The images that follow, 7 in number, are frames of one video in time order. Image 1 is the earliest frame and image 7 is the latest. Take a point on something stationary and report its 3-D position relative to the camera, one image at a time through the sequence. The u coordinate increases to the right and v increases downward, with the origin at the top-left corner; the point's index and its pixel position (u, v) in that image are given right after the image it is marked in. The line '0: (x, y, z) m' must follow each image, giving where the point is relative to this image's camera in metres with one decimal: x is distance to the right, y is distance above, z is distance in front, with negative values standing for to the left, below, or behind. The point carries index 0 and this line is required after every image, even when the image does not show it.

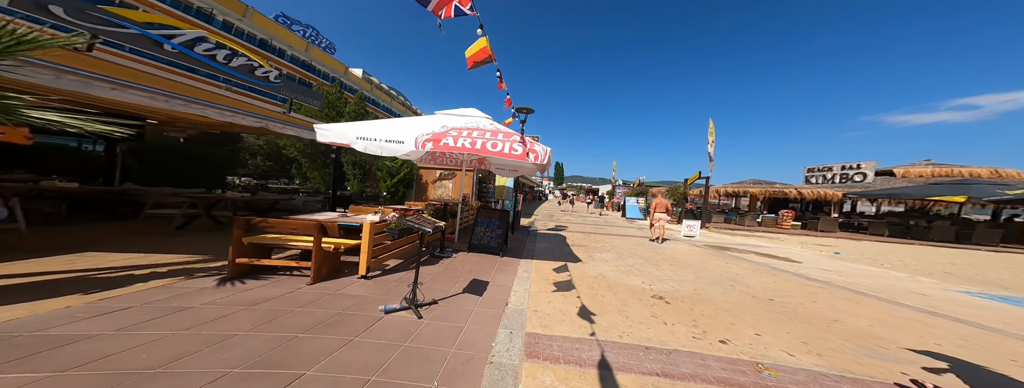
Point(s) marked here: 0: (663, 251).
0: (+4.8, -1.8, +7.9) m
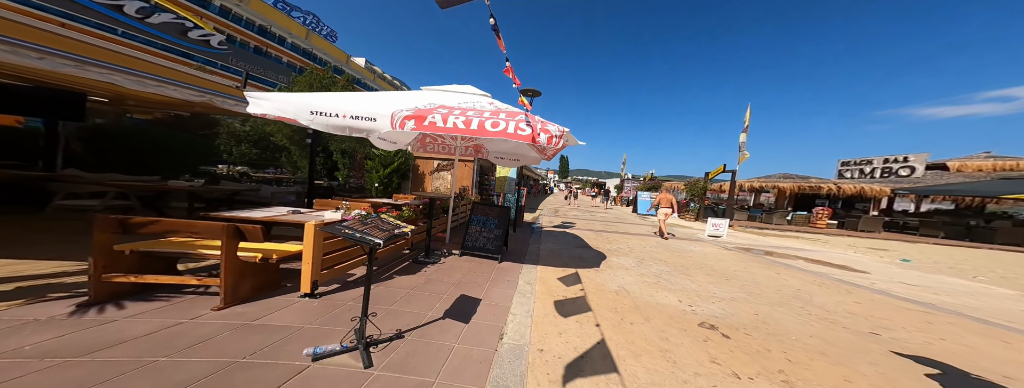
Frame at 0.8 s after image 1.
0: (+4.8, -1.6, +6.7) m
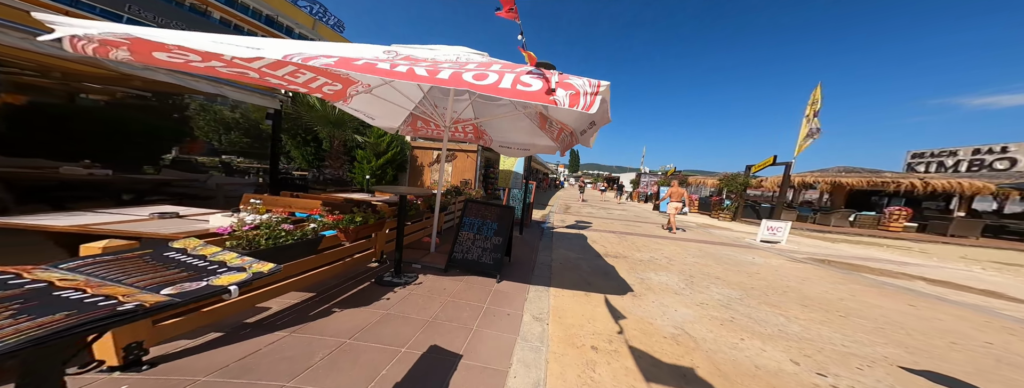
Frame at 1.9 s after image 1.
0: (+5.0, -1.5, +5.0) m
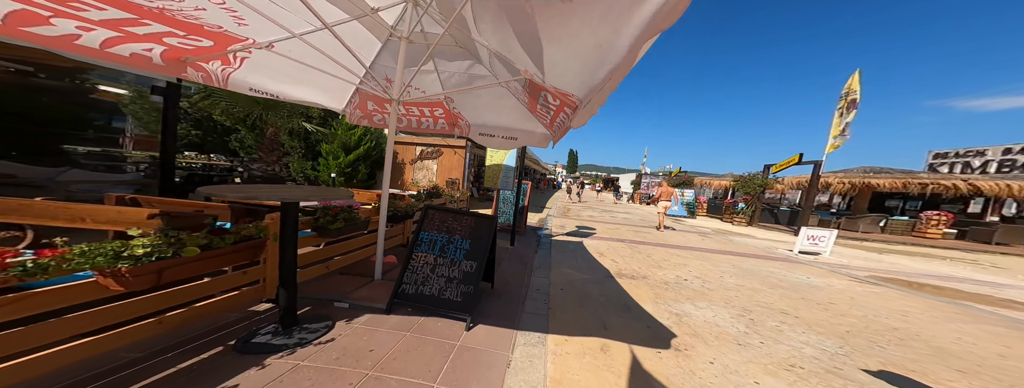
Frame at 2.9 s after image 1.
0: (+4.7, -1.6, +3.7) m
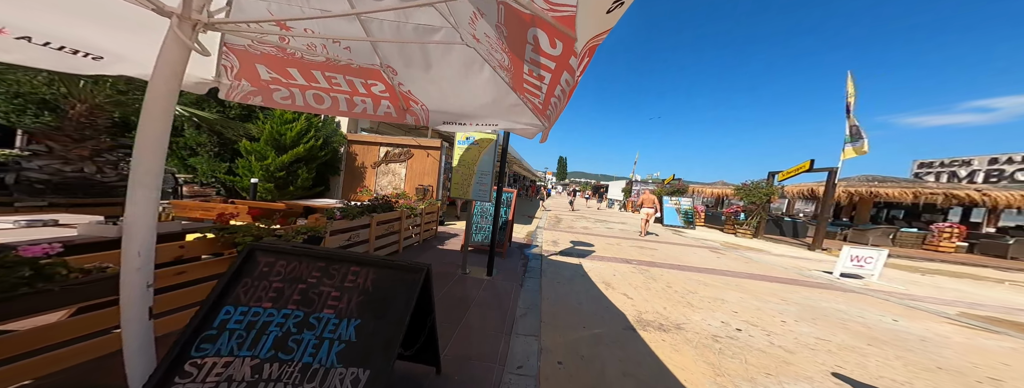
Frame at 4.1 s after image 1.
0: (+4.5, -1.7, +2.4) m
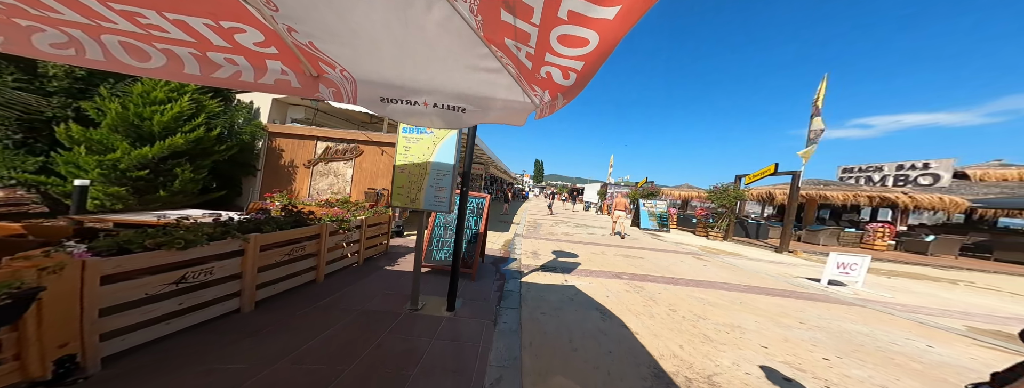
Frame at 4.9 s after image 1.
0: (+4.3, -1.7, +1.9) m
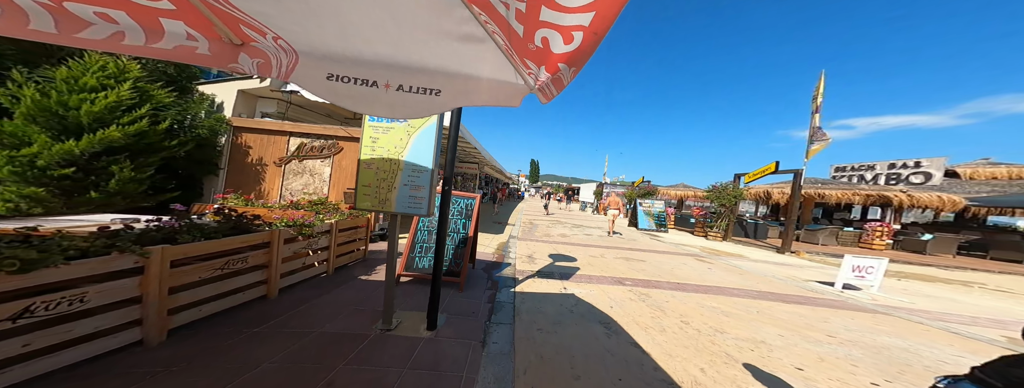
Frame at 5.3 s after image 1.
0: (+4.2, -1.7, +1.5) m
